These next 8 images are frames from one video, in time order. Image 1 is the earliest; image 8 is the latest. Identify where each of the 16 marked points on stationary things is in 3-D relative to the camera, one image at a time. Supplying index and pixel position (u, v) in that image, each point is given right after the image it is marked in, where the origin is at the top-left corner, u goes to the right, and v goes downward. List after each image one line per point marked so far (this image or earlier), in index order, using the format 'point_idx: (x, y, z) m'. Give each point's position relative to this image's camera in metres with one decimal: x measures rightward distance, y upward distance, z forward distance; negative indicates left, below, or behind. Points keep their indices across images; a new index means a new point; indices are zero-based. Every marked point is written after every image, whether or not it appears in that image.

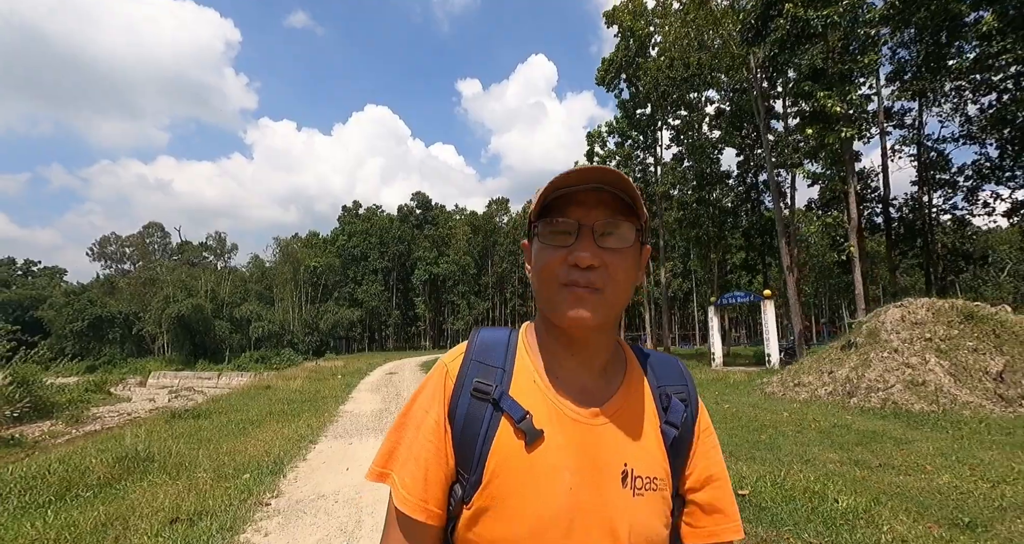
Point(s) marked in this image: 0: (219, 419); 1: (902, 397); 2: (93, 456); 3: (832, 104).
0: (-5.7, -2.8, +10.1) m
1: (+5.7, -1.8, +7.7) m
2: (-5.1, -2.2, +6.5) m
3: (+9.5, +5.1, +16.2) m
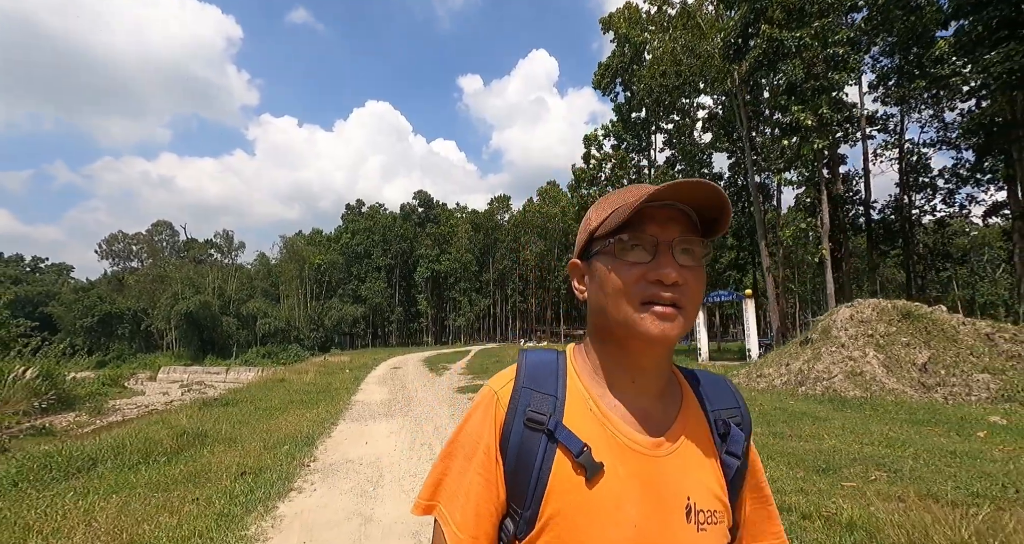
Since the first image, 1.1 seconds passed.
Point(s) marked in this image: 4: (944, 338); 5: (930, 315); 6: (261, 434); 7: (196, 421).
0: (-5.8, -2.9, +11.4) m
1: (+5.6, -1.9, +8.9) m
2: (-5.2, -2.4, +7.8) m
3: (+9.4, +5.0, +17.3) m
4: (+7.8, -1.2, +9.5) m
5: (+7.9, -0.8, +10.0) m
6: (-3.6, -2.3, +7.5) m
7: (-5.3, -2.5, +8.9) m
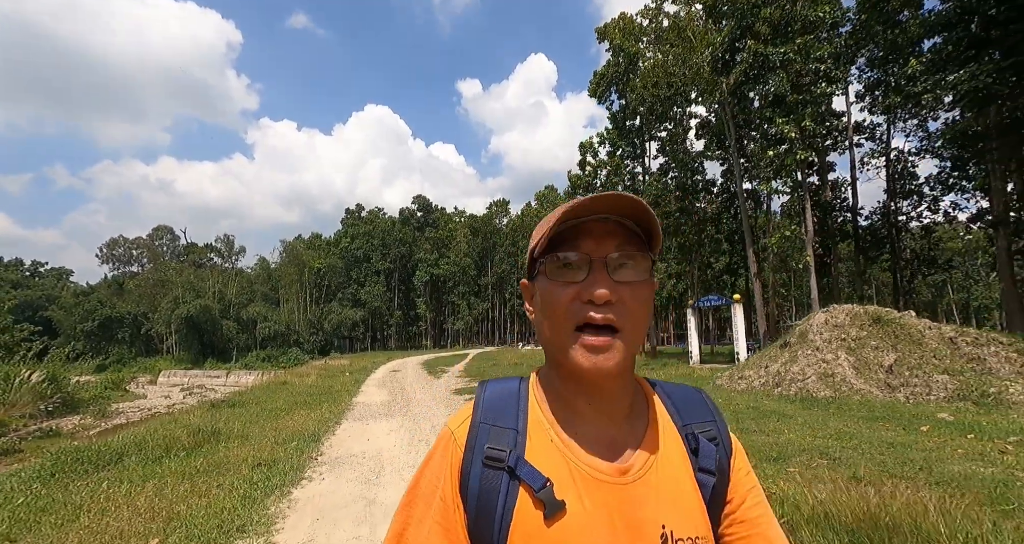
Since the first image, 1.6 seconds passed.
0: (-5.9, -3.0, +12.0) m
1: (+5.5, -2.1, +9.5) m
2: (-5.4, -2.5, +8.3) m
3: (+9.2, +4.8, +18.0) m
4: (+7.6, -1.3, +10.1) m
5: (+7.8, -1.0, +10.6) m
6: (-3.7, -2.4, +8.1) m
7: (-5.4, -2.6, +9.4) m
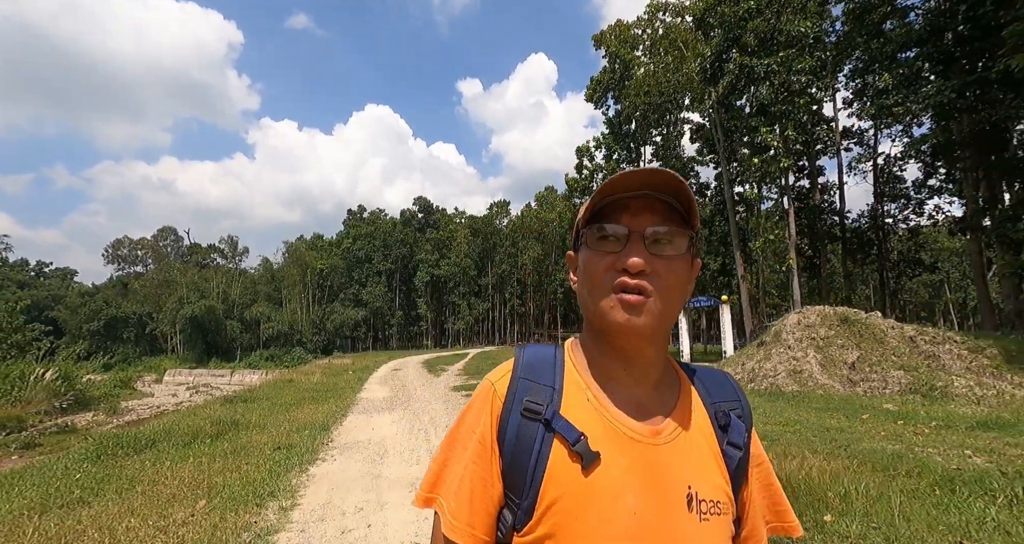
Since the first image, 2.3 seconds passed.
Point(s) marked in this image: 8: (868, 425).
0: (-6.1, -3.1, +12.8) m
1: (+5.3, -2.2, +10.3) m
2: (-5.5, -2.6, +9.2) m
3: (+9.1, +4.7, +18.8) m
4: (+7.5, -1.4, +10.9) m
5: (+7.7, -1.0, +11.4) m
6: (-3.9, -2.5, +8.9) m
7: (-5.6, -2.7, +10.3) m
8: (+4.3, -1.9, +6.3) m
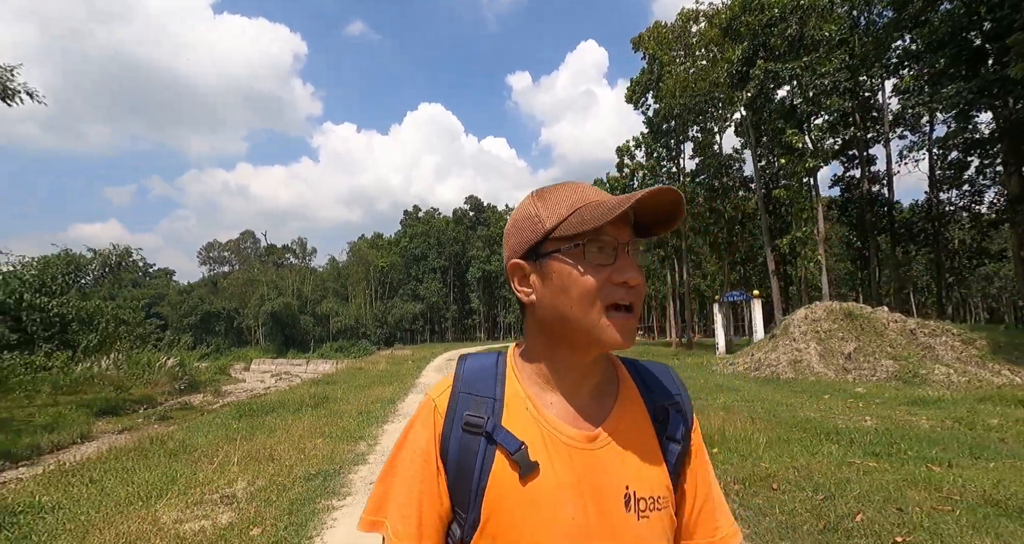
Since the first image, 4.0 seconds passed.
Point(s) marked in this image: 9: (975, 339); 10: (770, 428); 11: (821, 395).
0: (-5.0, -3.3, +15.4) m
1: (+6.0, -2.2, +11.7) m
2: (-4.9, -2.8, +11.7) m
3: (+10.6, +4.9, +19.7) m
4: (+8.2, -1.4, +12.0) m
5: (+8.5, -1.0, +12.5) m
6: (-3.2, -2.7, +11.3) m
7: (-4.8, -2.9, +12.8) m
8: (+4.6, -1.9, +7.9) m
9: (+9.9, -1.4, +11.3) m
10: (+2.9, -1.8, +6.0) m
11: (+5.1, -2.0, +8.6) m
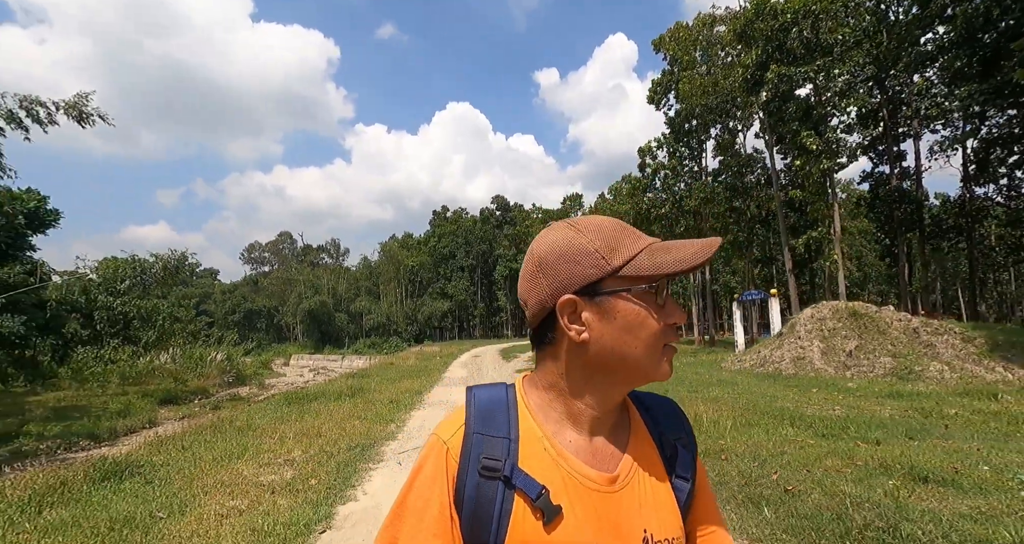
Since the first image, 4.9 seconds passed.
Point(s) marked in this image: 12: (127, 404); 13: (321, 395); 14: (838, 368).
0: (-4.3, -3.3, +16.7) m
1: (+6.5, -2.2, +12.4) m
2: (-4.4, -2.9, +13.0) m
3: (+11.4, +4.9, +20.0) m
4: (+8.7, -1.4, +12.6) m
5: (+8.9, -1.0, +13.1) m
6: (-2.8, -2.8, +12.5) m
7: (-4.3, -3.0, +14.1) m
8: (+4.8, -2.0, +8.6) m
9: (+10.2, -1.4, +11.8) m
10: (+3.0, -1.8, +6.8) m
11: (+5.3, -2.1, +9.4) m
12: (-13.0, -4.4, +17.7) m
13: (-4.1, -2.7, +11.3) m
14: (+7.4, -2.2, +11.9) m
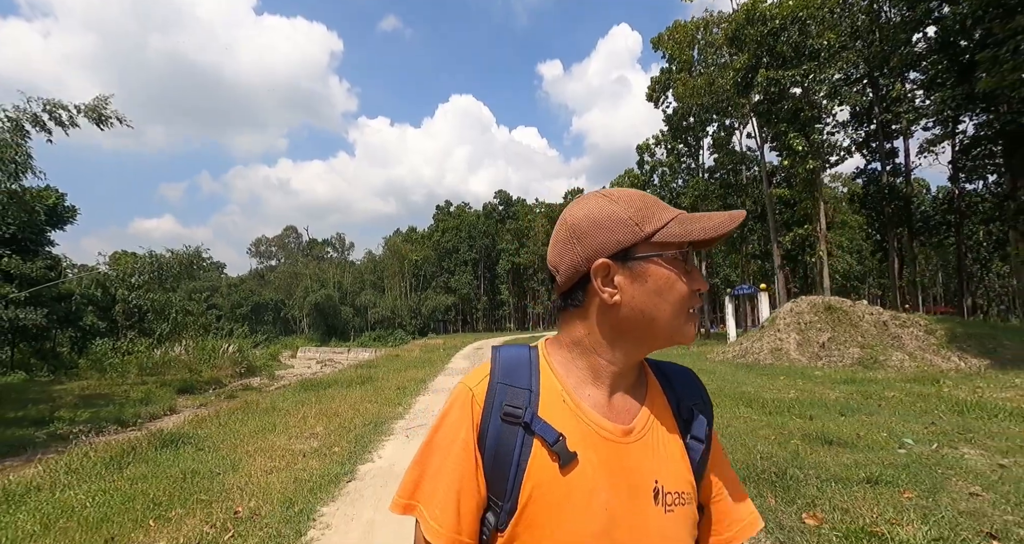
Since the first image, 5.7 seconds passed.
0: (-4.4, -3.2, +17.7) m
1: (+6.4, -2.2, +13.4) m
2: (-4.5, -2.8, +14.1) m
3: (+11.4, +5.1, +20.8) m
4: (+8.6, -1.3, +13.5) m
5: (+8.9, -1.0, +14.0) m
6: (-2.9, -2.7, +13.5) m
7: (-4.4, -2.9, +15.1) m
8: (+4.7, -2.0, +9.6) m
9: (+10.2, -1.4, +12.7) m
10: (+2.9, -1.8, +7.8) m
11: (+5.2, -2.1, +10.3) m
12: (-13.0, -4.3, +18.8) m
13: (-4.2, -2.6, +12.3) m
14: (+7.3, -2.1, +12.8) m
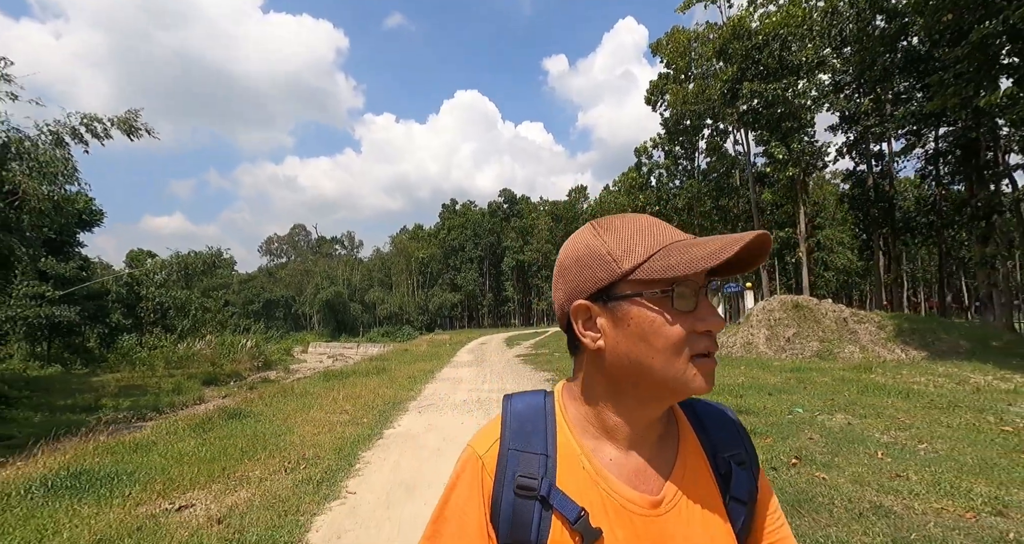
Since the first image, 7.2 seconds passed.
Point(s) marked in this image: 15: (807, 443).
0: (-4.4, -3.3, +19.4) m
1: (+6.3, -2.2, +14.9) m
2: (-4.5, -2.9, +15.7) m
3: (+11.4, +5.1, +22.3) m
4: (+8.5, -1.4, +15.0) m
5: (+8.8, -1.0, +15.5) m
6: (-3.0, -2.8, +15.2) m
7: (-4.4, -3.0, +16.8) m
8: (+4.6, -2.1, +11.1) m
9: (+10.1, -1.4, +14.1) m
10: (+2.8, -2.0, +9.3) m
11: (+5.1, -2.1, +11.9) m
12: (-13.0, -4.4, +20.6) m
13: (-4.3, -2.7, +14.0) m
14: (+7.2, -2.2, +14.3) m
15: (+2.7, -1.6, +4.8) m
